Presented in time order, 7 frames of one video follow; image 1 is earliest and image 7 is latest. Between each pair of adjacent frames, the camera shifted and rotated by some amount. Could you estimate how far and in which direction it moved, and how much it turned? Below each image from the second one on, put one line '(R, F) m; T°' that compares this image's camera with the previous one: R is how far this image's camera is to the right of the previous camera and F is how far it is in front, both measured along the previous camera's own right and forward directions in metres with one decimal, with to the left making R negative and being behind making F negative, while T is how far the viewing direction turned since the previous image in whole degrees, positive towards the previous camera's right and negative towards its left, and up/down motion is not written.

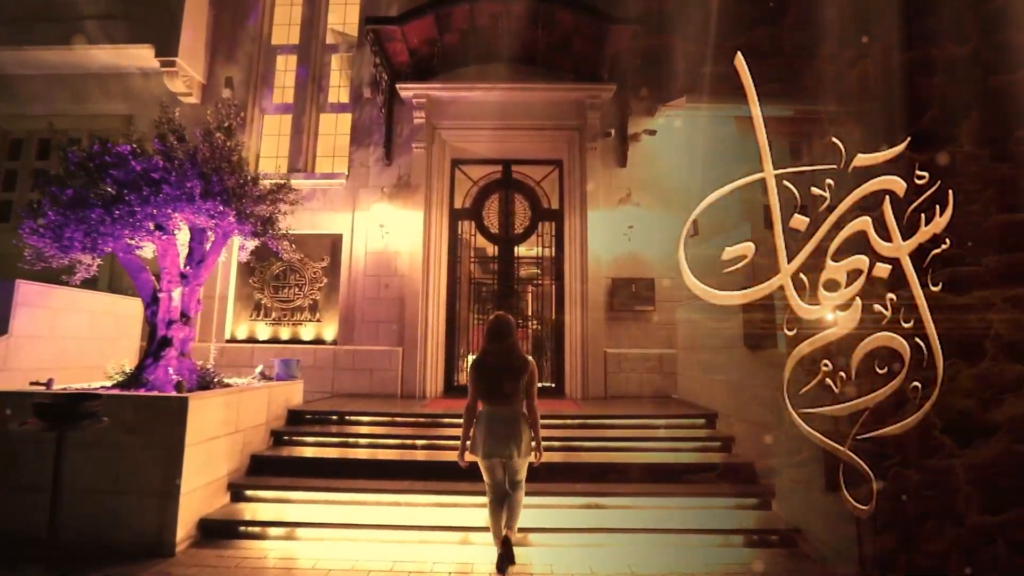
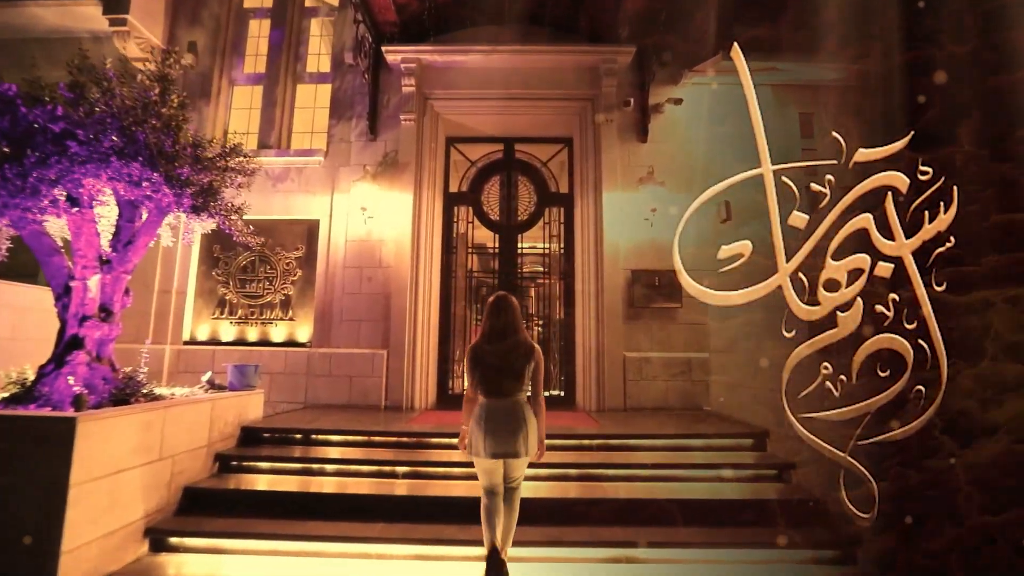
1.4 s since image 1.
(0.0, +0.9) m; 0°
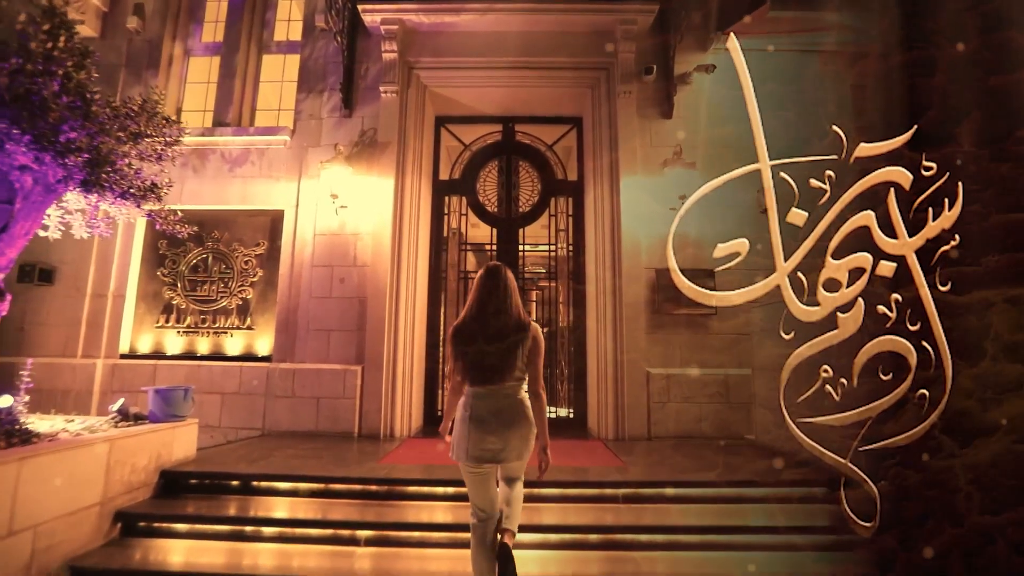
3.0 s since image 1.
(0.0, +0.9) m; 0°
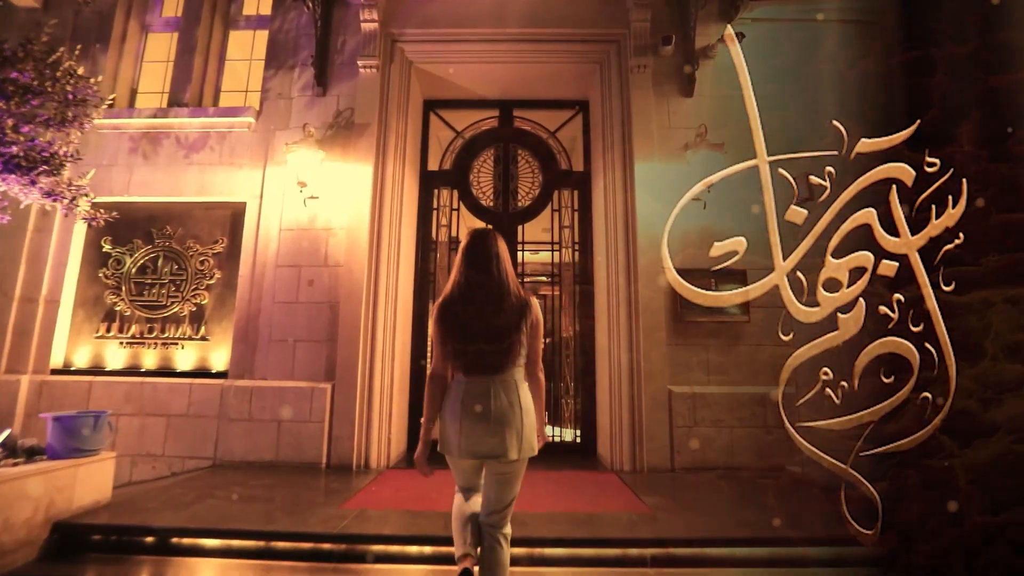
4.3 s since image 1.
(0.0, +0.7) m; 0°
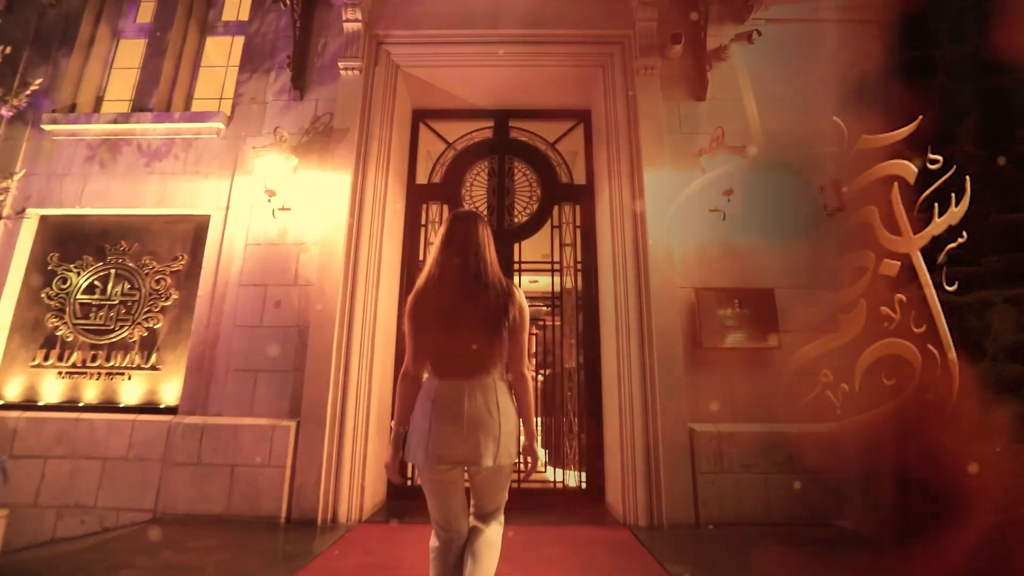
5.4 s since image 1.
(0.0, +0.5) m; 0°
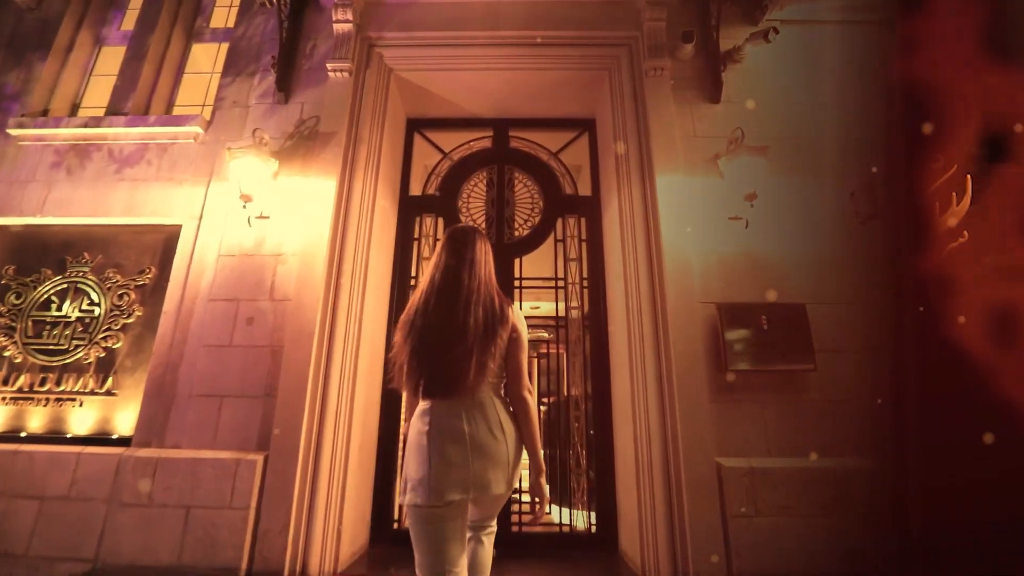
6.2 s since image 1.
(0.0, +0.4) m; 0°
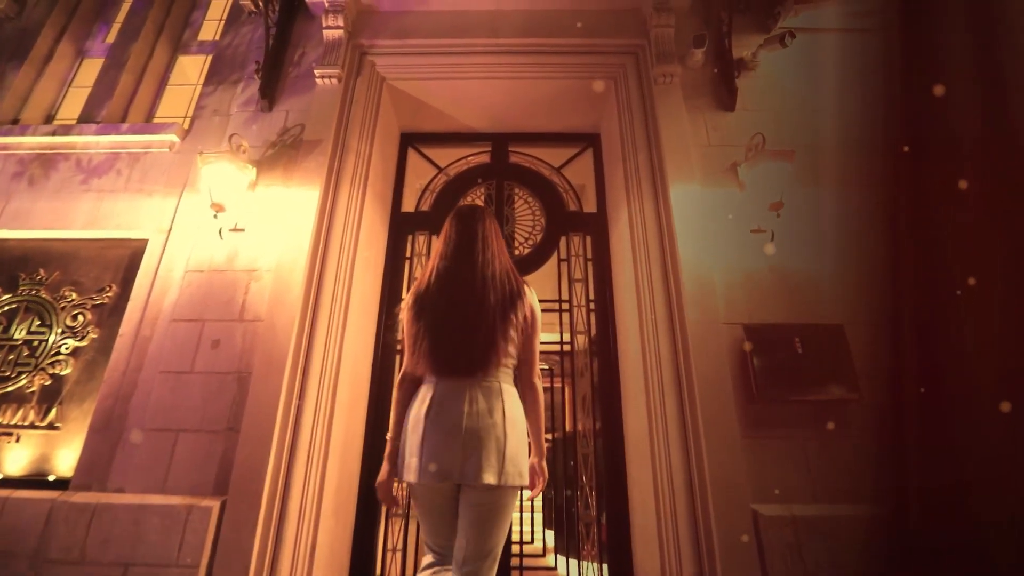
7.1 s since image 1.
(0.0, +0.4) m; 0°
